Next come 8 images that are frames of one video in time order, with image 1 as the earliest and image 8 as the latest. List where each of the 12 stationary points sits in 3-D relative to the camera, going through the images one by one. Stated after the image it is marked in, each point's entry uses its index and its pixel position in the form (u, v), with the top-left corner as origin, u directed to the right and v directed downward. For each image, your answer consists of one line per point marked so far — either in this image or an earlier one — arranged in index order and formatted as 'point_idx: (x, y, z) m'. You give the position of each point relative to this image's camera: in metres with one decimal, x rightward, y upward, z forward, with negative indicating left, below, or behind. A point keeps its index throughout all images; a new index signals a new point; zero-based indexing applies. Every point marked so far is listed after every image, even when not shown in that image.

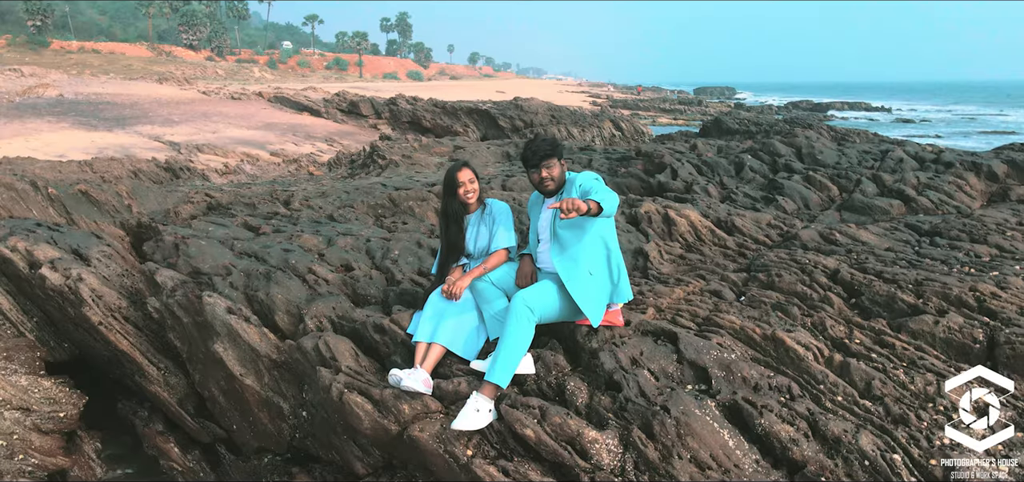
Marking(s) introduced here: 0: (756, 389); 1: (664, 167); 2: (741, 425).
0: (+0.7, -0.4, +2.2) m
1: (+1.0, +0.5, +5.0) m
2: (+0.7, -0.5, +2.2) m
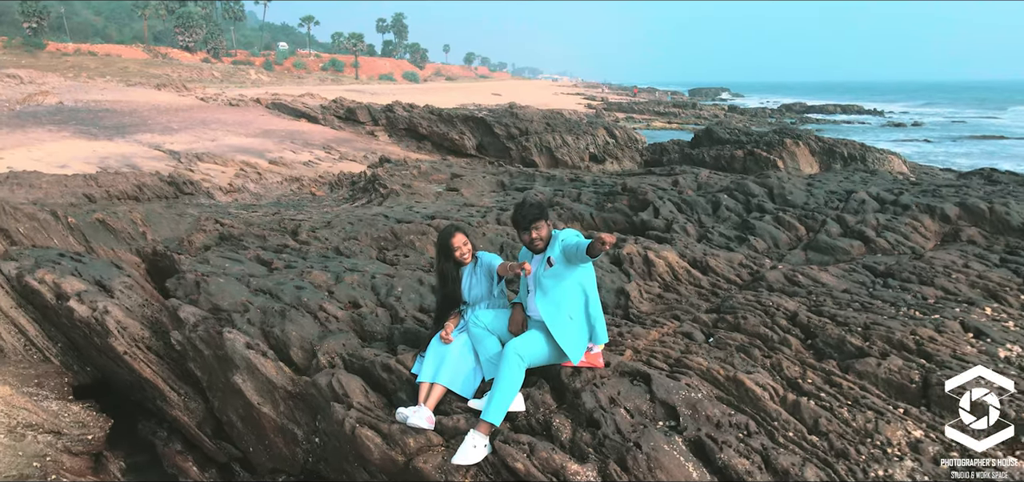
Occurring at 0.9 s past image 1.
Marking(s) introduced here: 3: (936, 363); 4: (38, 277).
0: (+0.7, -0.6, +2.6) m
1: (+0.9, +0.3, +5.3) m
2: (+0.7, -0.7, +2.5) m
3: (+1.6, -0.5, +2.8) m
4: (-2.8, -0.2, +4.4) m
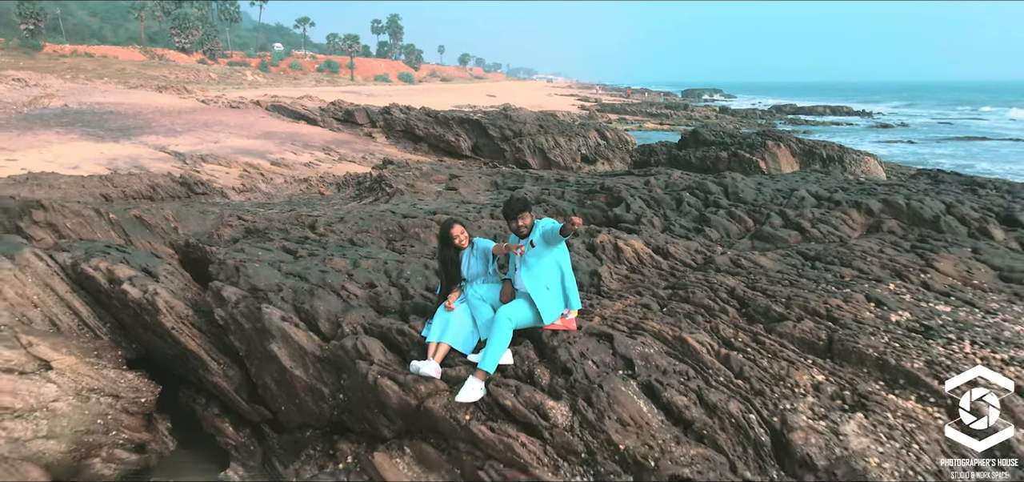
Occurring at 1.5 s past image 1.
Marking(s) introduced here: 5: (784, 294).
0: (+0.7, -0.6, +3.2) m
1: (+0.9, +0.4, +6.0) m
2: (+0.6, -0.7, +3.1) m
3: (+1.5, -0.4, +3.4) m
4: (-2.9, -0.2, +5.0) m
5: (+1.4, -0.3, +3.7) m
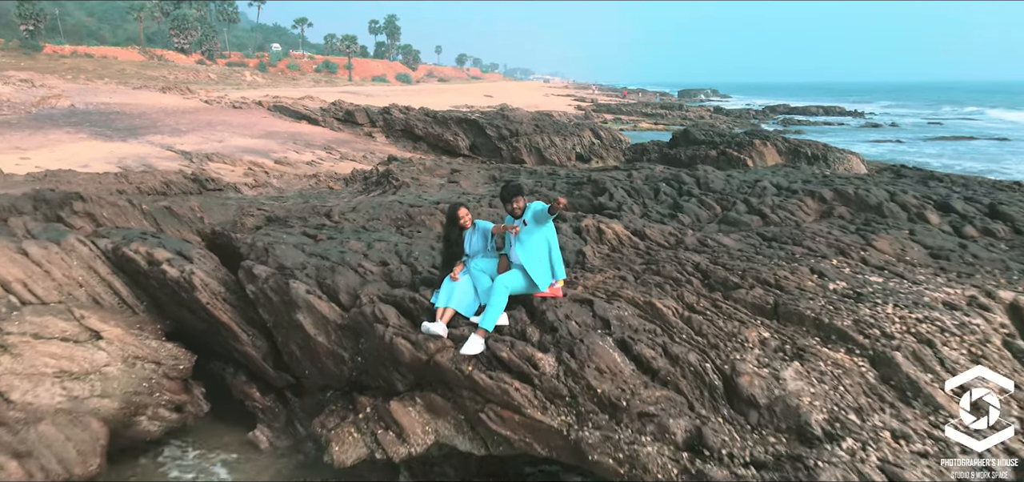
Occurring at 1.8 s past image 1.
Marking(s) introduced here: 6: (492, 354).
0: (+0.6, -0.5, +3.8) m
1: (+0.8, +0.5, +6.6) m
2: (+0.6, -0.6, +3.7) m
3: (+1.5, -0.3, +4.1) m
4: (-2.9, -0.1, +5.6) m
5: (+1.3, -0.2, +4.3) m
6: (-0.1, -0.6, +3.7) m
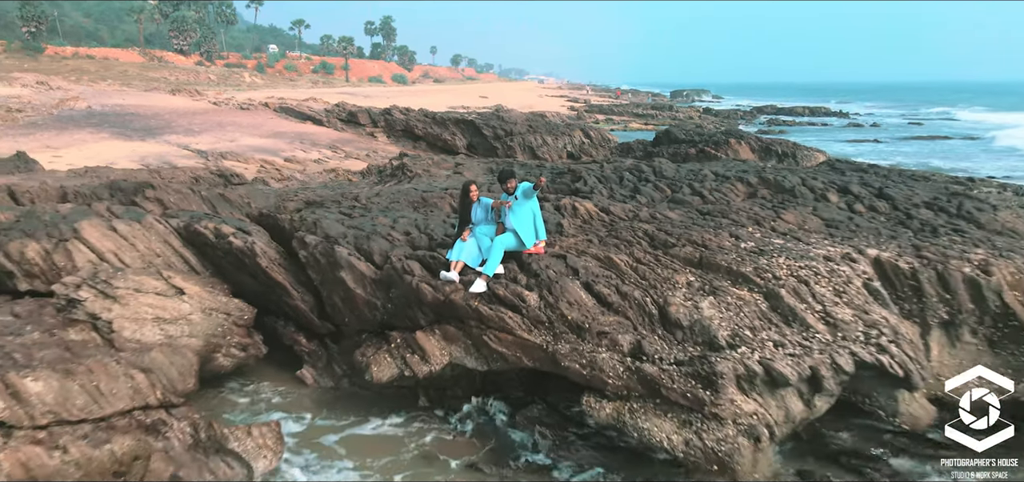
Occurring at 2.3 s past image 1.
0: (+0.6, -0.3, +5.2) m
1: (+0.8, +0.7, +8.0) m
2: (+0.6, -0.3, +5.2) m
3: (+1.5, -0.1, +5.5) m
4: (-3.0, +0.2, +7.0) m
5: (+1.3, +0.1, +5.7) m
6: (-0.1, -0.4, +5.1) m
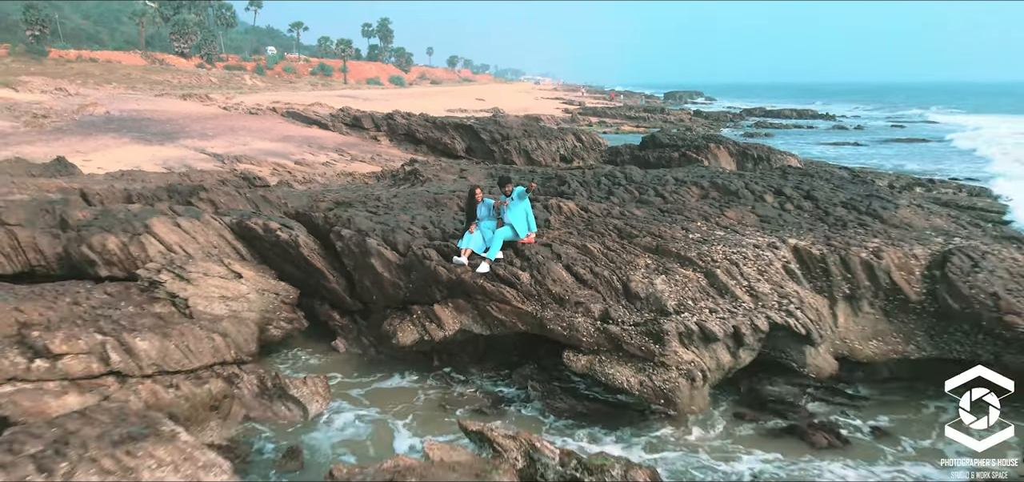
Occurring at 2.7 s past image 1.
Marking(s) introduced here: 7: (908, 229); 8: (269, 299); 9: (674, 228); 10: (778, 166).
0: (+0.6, -0.2, +6.7) m
1: (+0.7, +0.8, +9.4) m
2: (+0.5, -0.3, +6.6) m
3: (+1.4, 0.0, +6.9) m
4: (-3.0, +0.2, +8.4) m
5: (+1.3, +0.1, +7.2) m
6: (-0.2, -0.3, +6.6) m
7: (+4.0, +0.1, +7.5) m
8: (-2.6, -0.6, +7.9) m
9: (+1.6, +0.1, +7.2) m
10: (+6.9, +1.9, +18.8) m
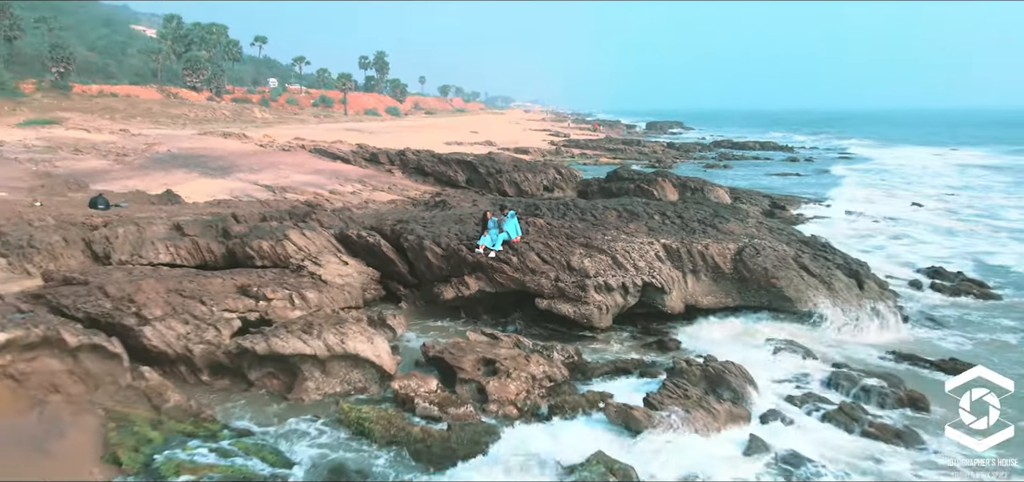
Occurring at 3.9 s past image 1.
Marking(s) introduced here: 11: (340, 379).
0: (+0.5, -0.2, +12.3) m
1: (+0.6, +0.7, +15.0) m
2: (+0.5, -0.3, +12.2) m
3: (+1.4, 0.0, +12.5) m
4: (-3.1, +0.2, +13.9) m
5: (+1.2, +0.1, +12.8) m
6: (-0.2, -0.3, +12.1) m
7: (+4.0, +0.1, +13.1) m
8: (-2.7, -0.7, +13.4) m
9: (+1.5, +0.1, +12.7) m
10: (+6.6, +1.5, +24.5) m
11: (-2.3, -1.8, +9.9) m
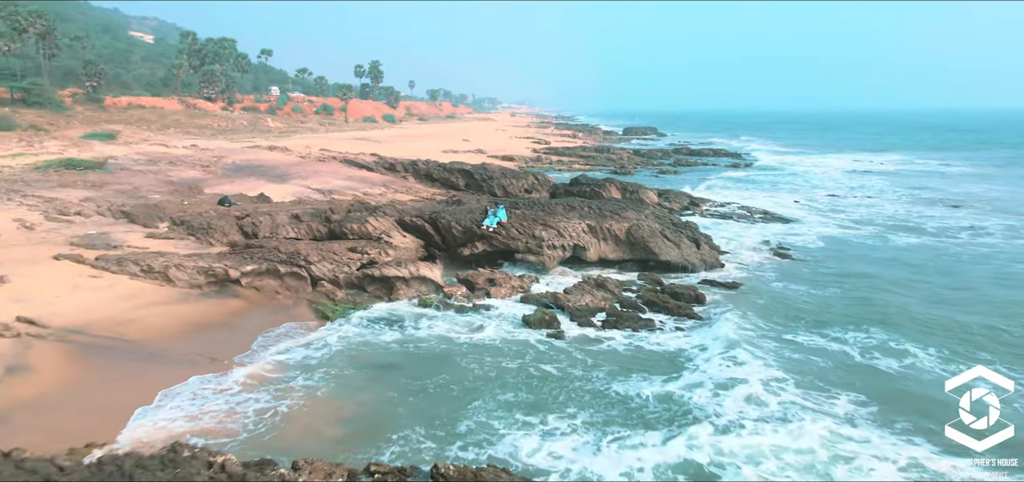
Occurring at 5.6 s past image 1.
0: (+0.2, +0.4, +21.8) m
1: (+0.3, +1.2, +24.5) m
2: (+0.1, +0.3, +21.7) m
3: (+1.0, +0.6, +22.0) m
4: (-3.4, +0.7, +23.4) m
5: (+0.9, +0.7, +22.3) m
6: (-0.5, +0.3, +21.6) m
7: (+3.6, +0.7, +22.7) m
8: (-3.1, -0.1, +22.9) m
9: (+1.2, +0.7, +22.3) m
10: (+6.1, +2.1, +34.1) m
11: (-2.6, -1.3, +19.4) m
